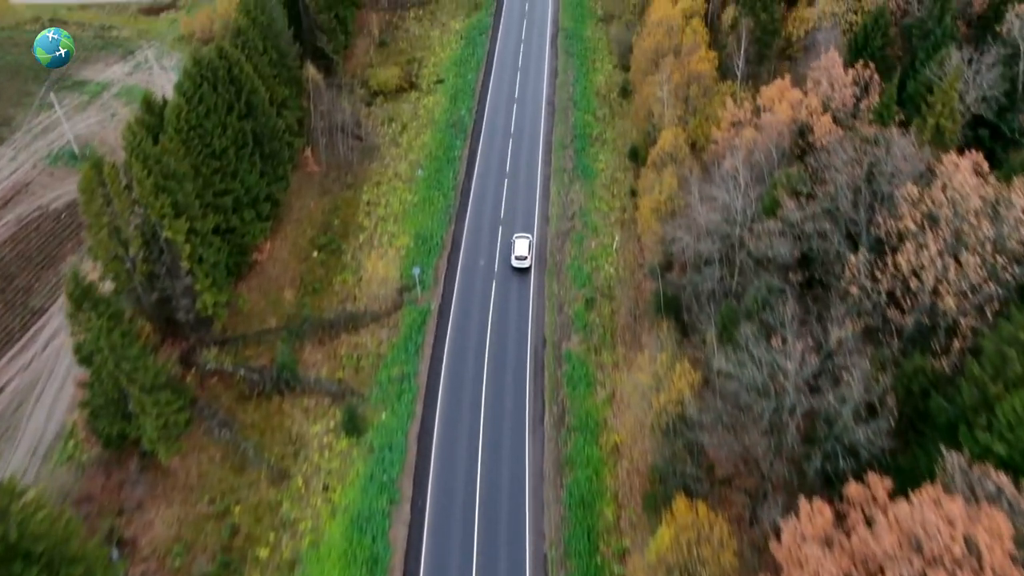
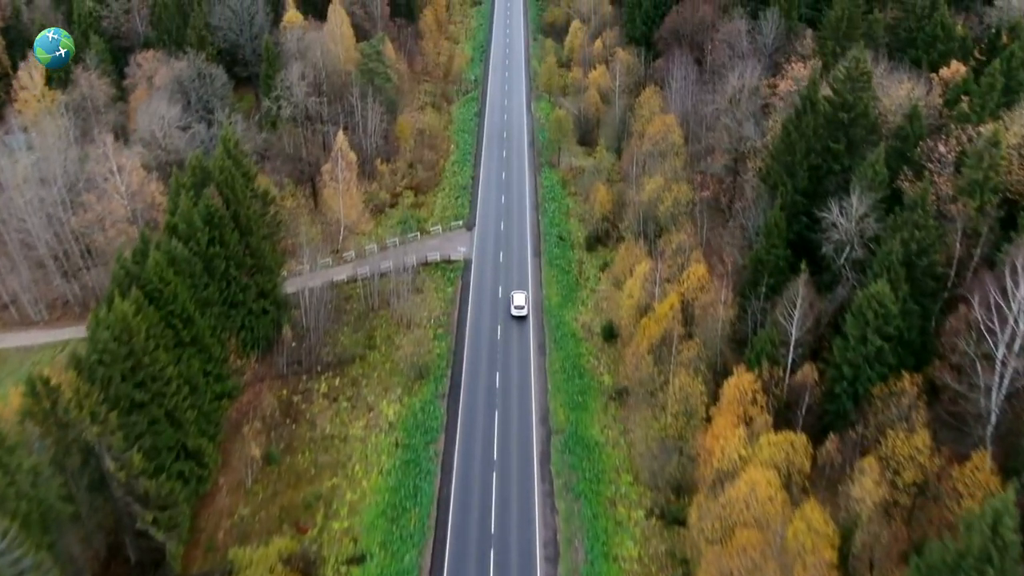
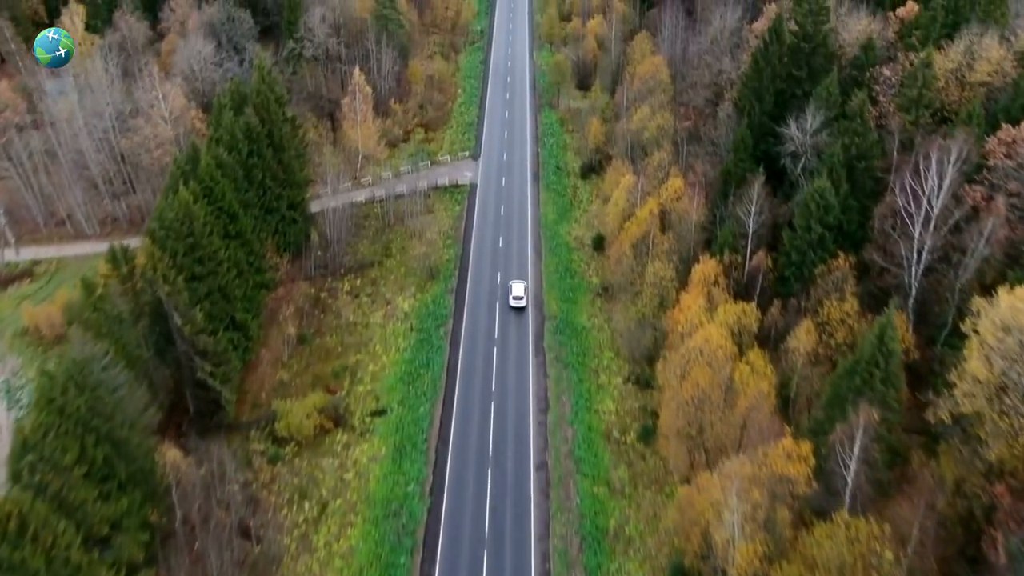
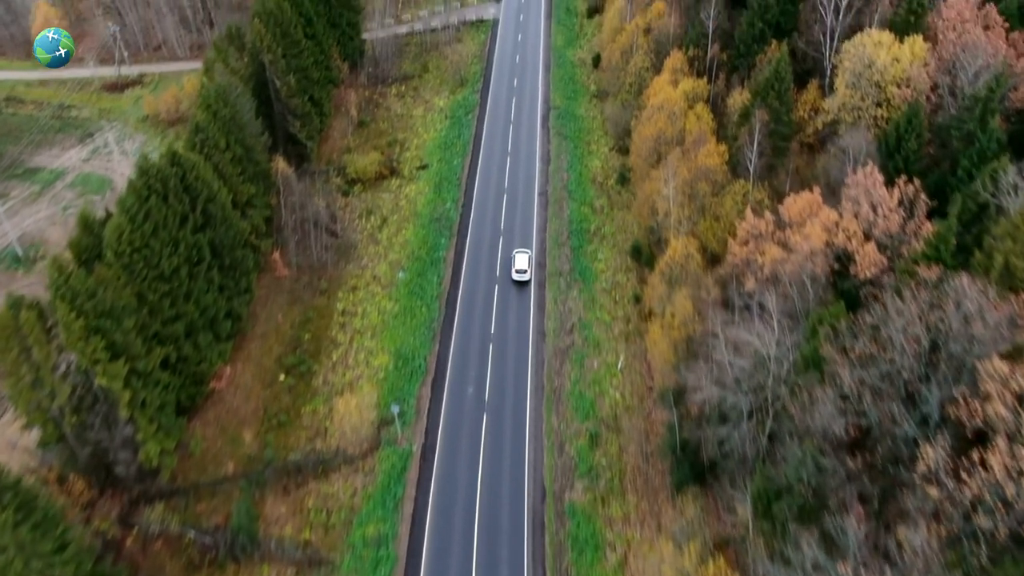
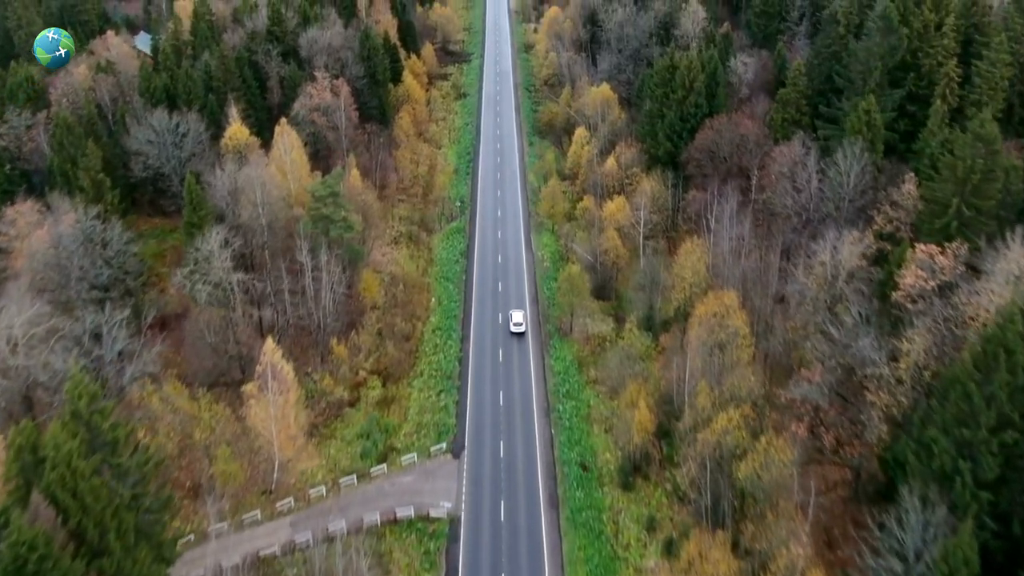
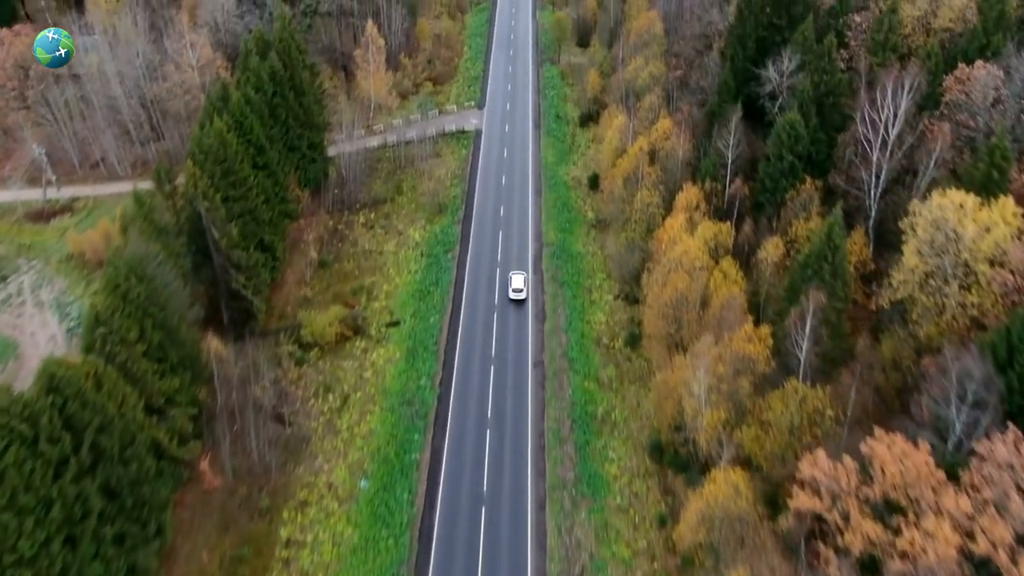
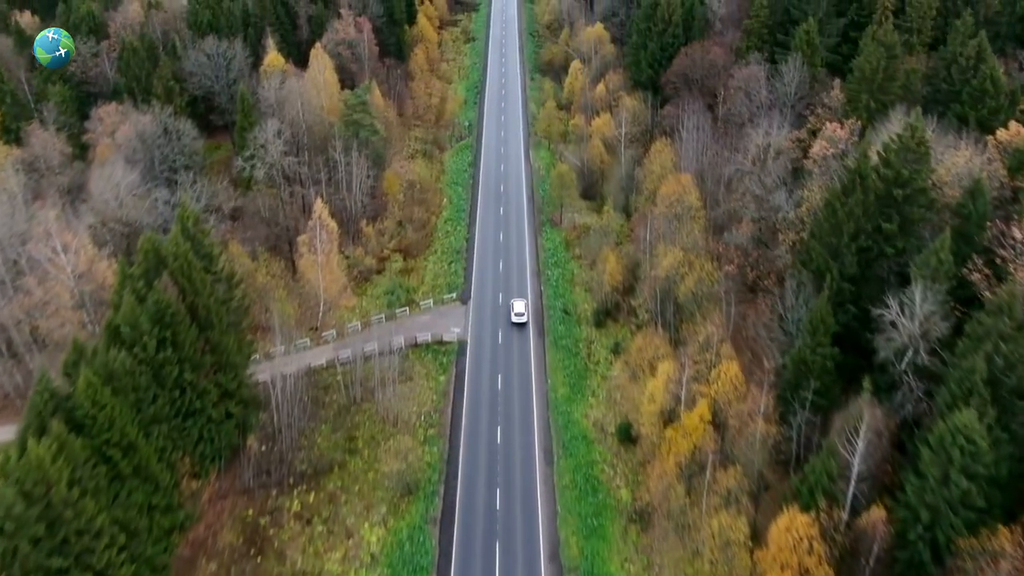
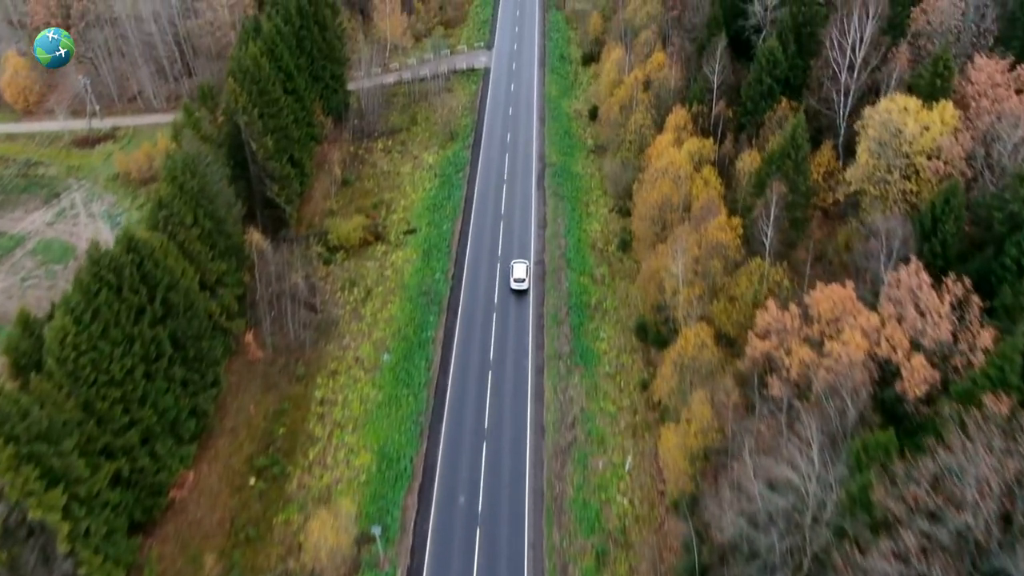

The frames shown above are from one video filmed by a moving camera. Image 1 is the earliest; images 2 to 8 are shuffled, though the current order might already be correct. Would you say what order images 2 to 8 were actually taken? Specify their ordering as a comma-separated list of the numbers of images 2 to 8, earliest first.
4, 8, 6, 3, 2, 7, 5
